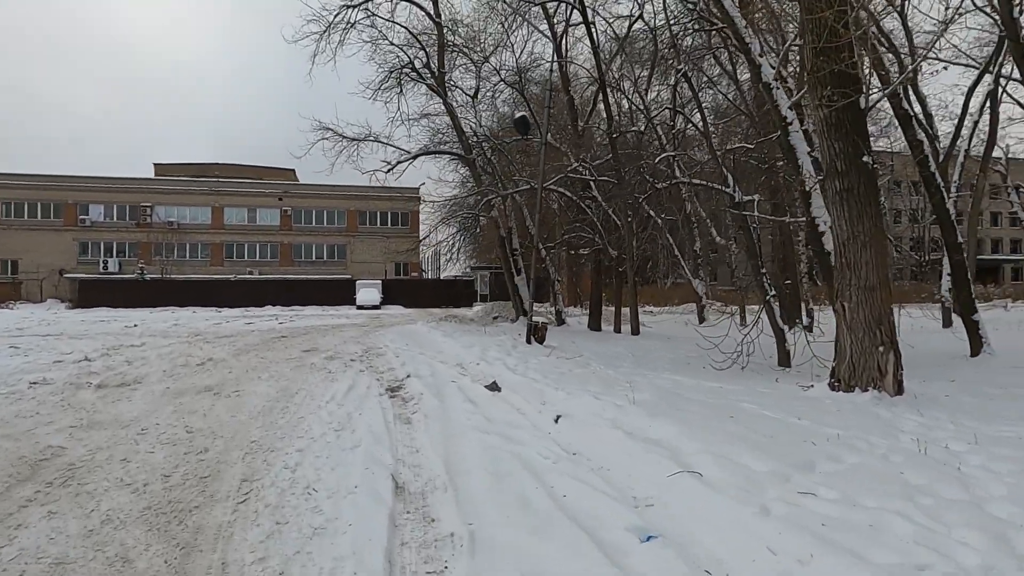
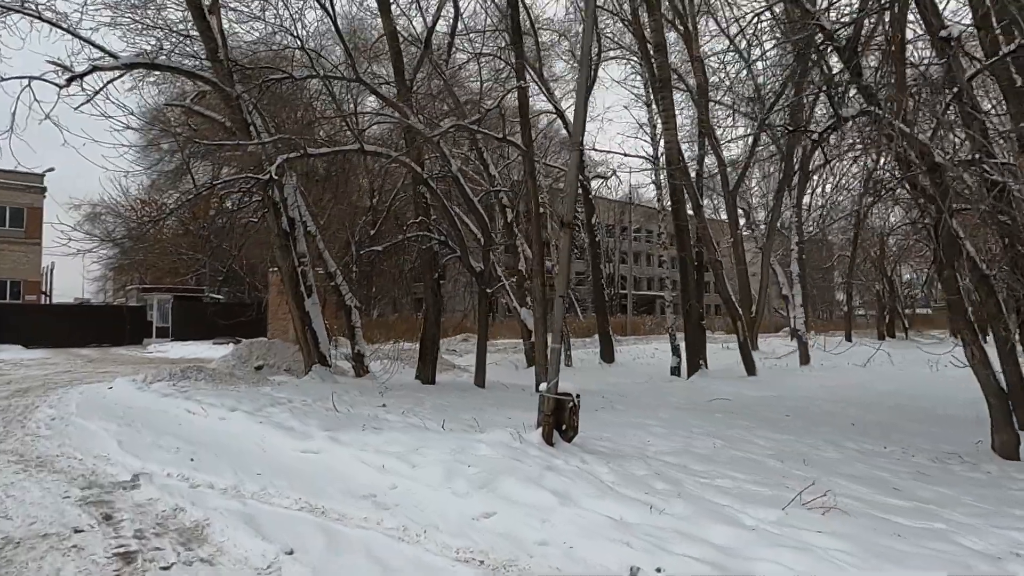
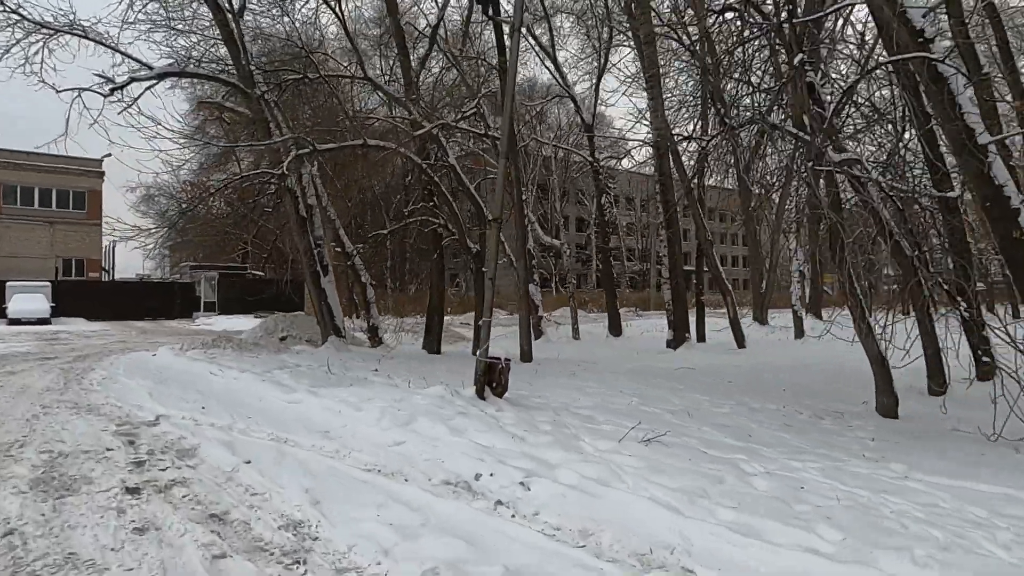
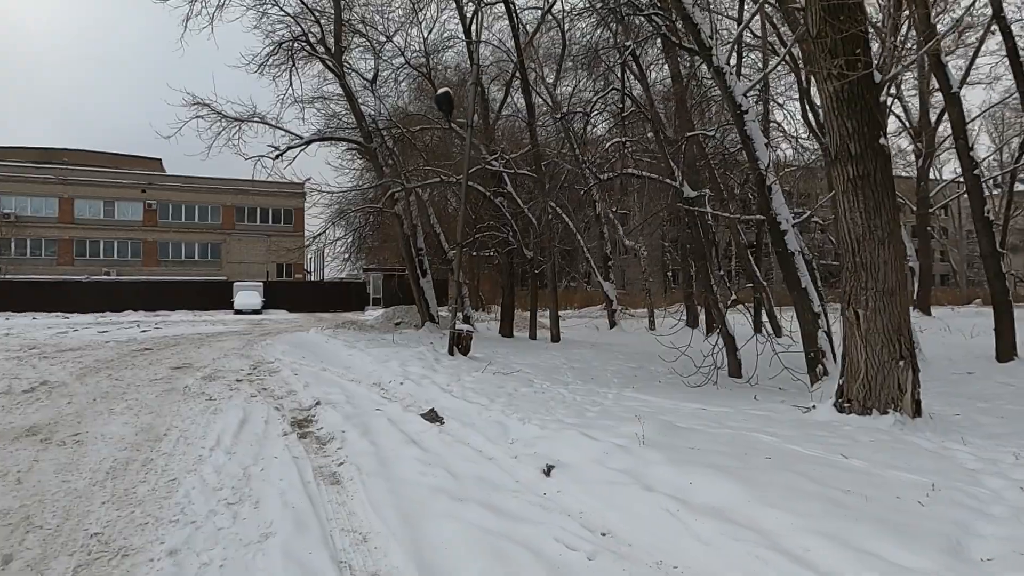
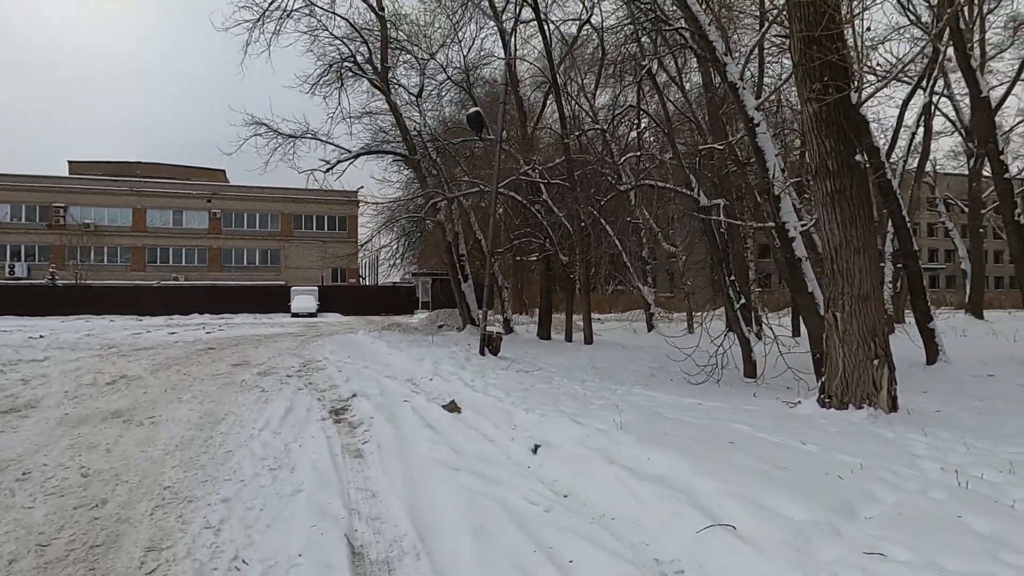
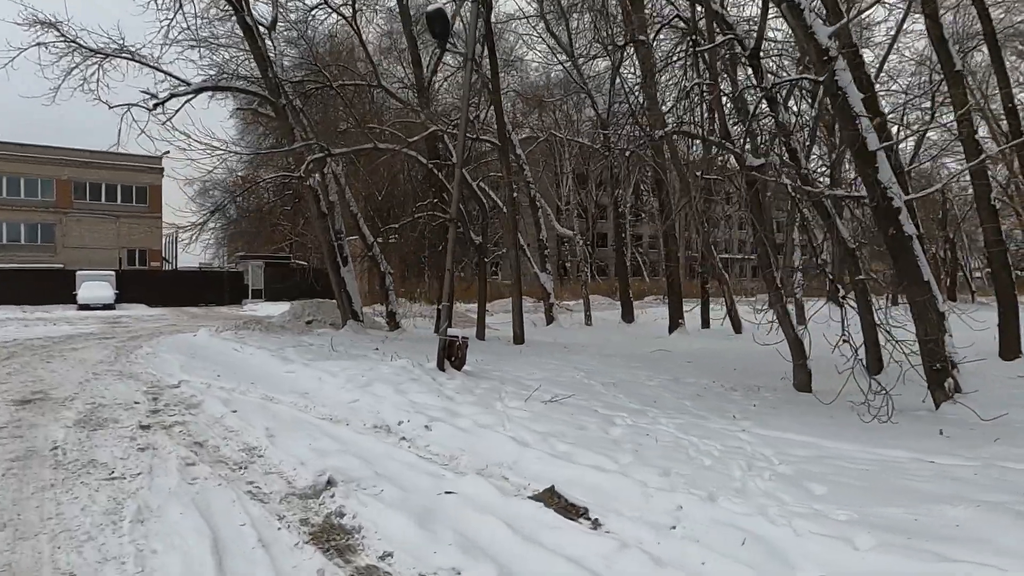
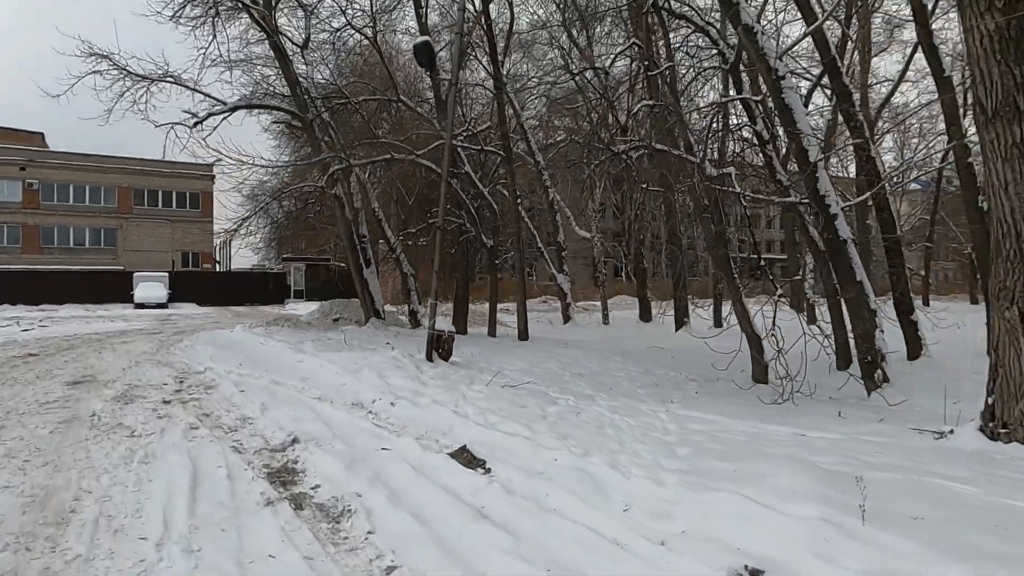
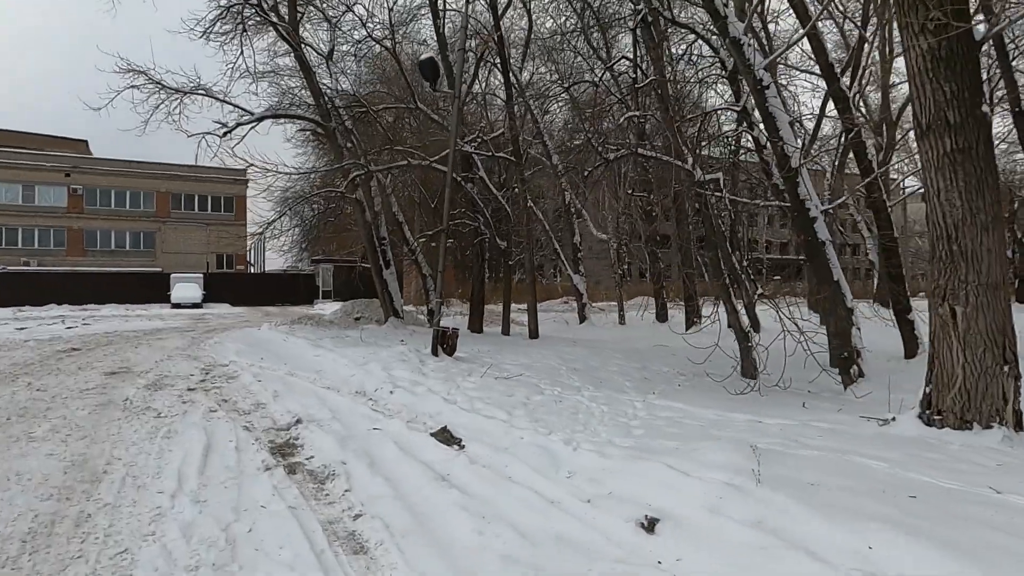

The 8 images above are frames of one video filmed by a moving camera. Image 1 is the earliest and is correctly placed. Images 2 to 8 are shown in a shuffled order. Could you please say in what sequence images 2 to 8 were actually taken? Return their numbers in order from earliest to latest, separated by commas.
5, 4, 8, 7, 6, 3, 2
